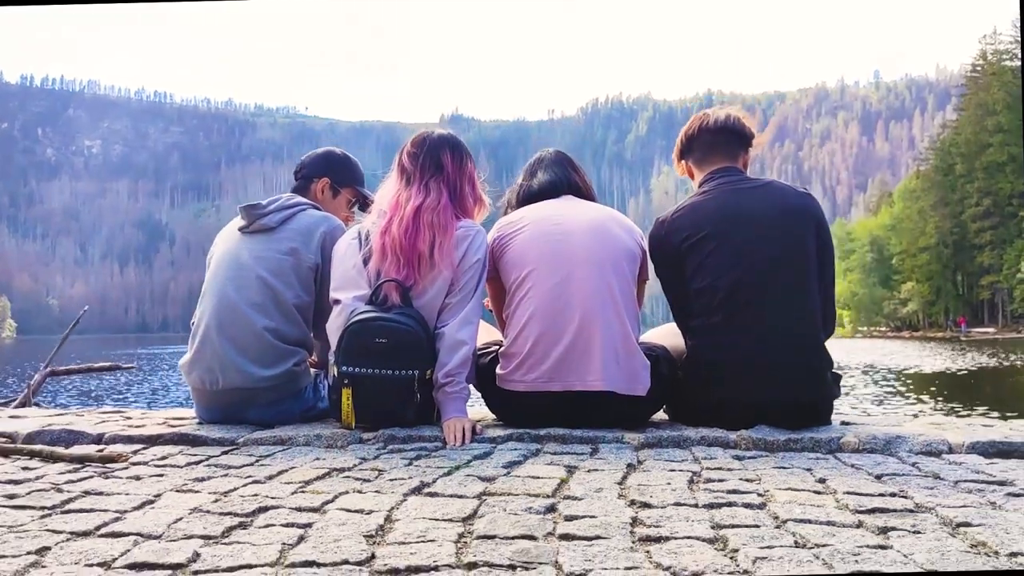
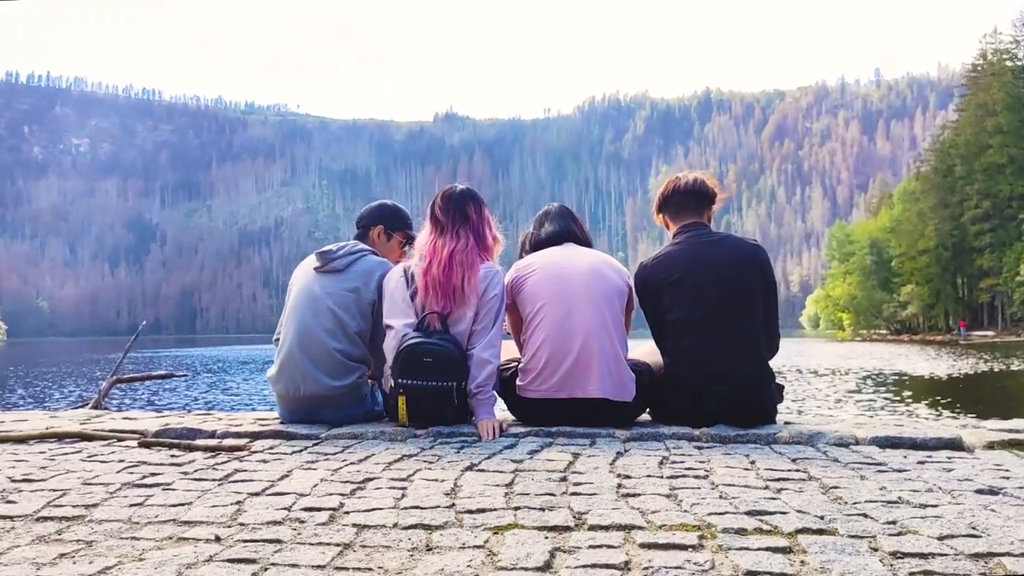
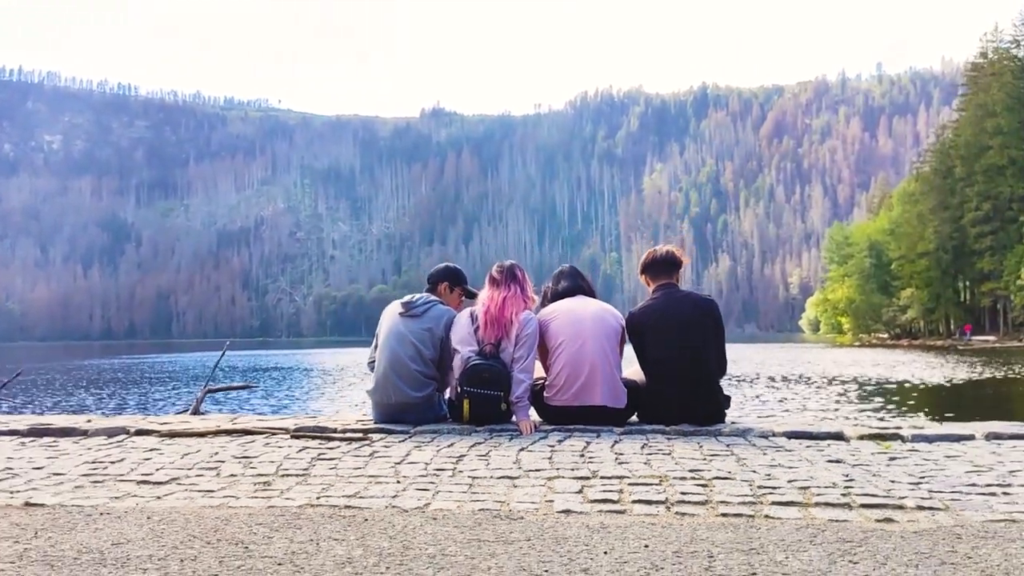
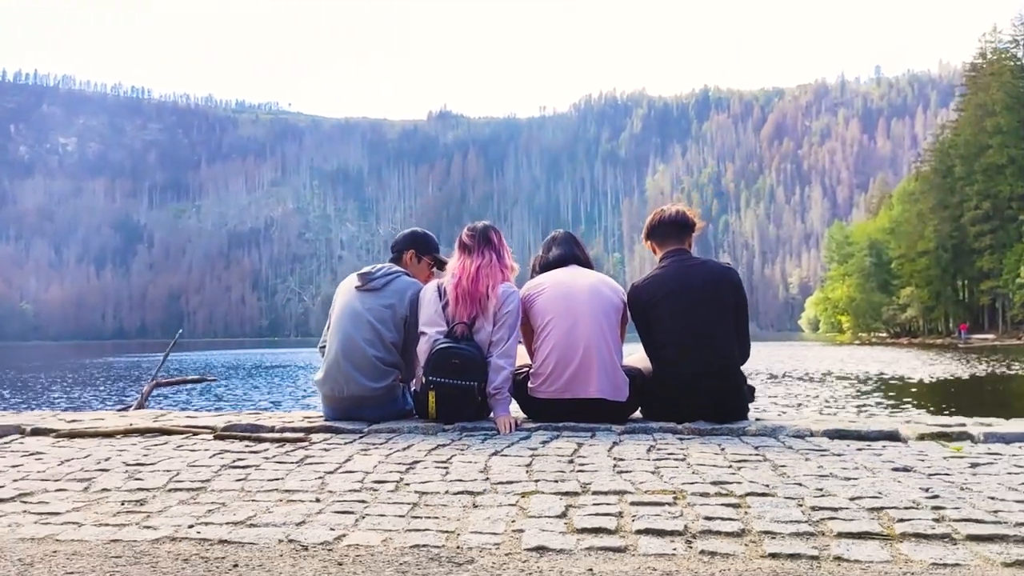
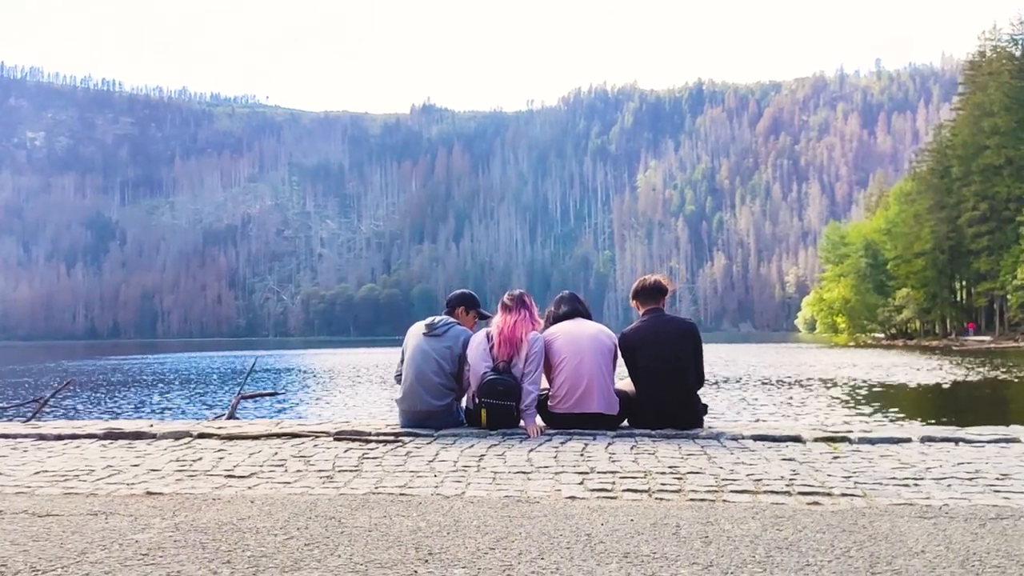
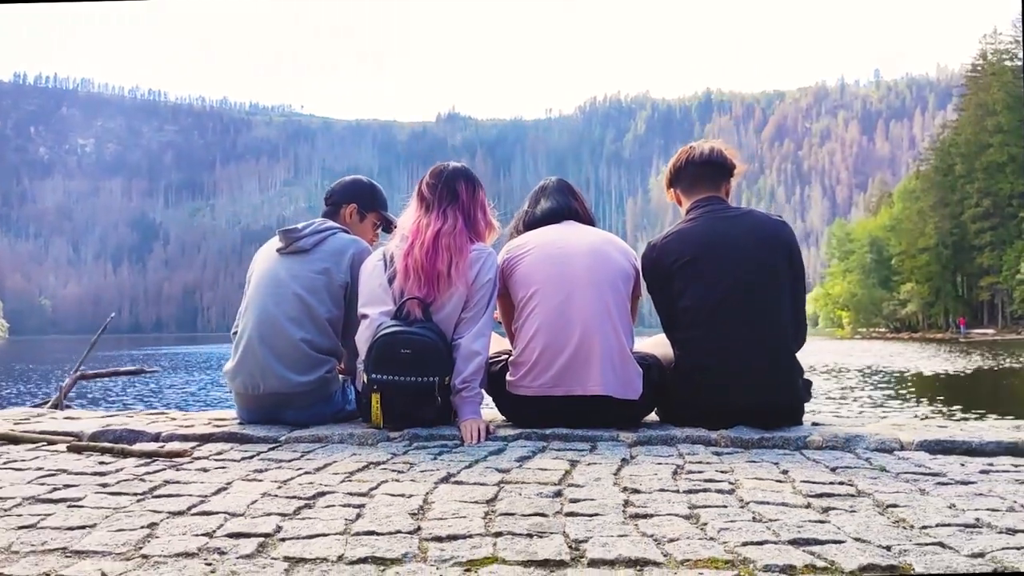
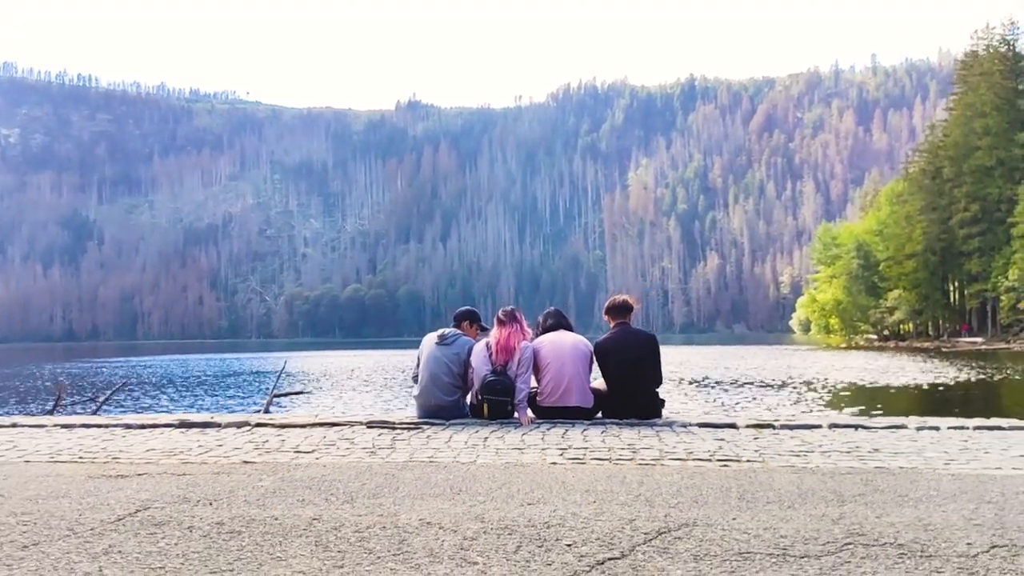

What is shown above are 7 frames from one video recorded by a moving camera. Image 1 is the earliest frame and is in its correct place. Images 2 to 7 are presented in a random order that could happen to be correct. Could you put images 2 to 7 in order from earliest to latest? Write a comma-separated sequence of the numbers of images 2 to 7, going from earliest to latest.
6, 2, 4, 3, 5, 7
